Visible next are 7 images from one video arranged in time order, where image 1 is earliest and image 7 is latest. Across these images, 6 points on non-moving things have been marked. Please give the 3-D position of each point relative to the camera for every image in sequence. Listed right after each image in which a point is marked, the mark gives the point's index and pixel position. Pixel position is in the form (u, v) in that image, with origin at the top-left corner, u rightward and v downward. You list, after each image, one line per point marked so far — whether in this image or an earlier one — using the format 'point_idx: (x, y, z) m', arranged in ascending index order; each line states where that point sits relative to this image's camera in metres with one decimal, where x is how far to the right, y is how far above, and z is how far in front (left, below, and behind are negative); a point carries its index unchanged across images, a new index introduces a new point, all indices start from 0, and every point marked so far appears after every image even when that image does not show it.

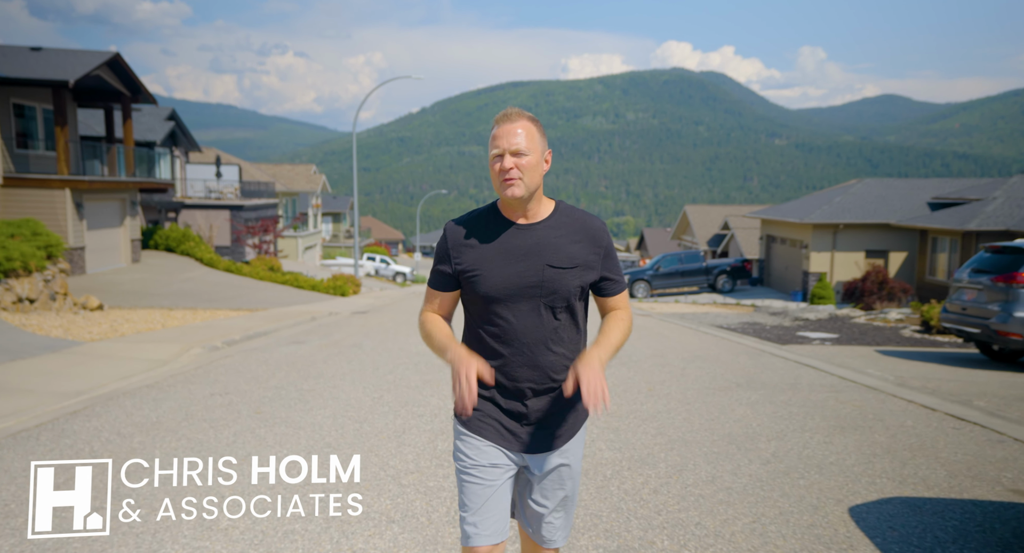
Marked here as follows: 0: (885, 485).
0: (+3.0, -1.7, +5.0) m
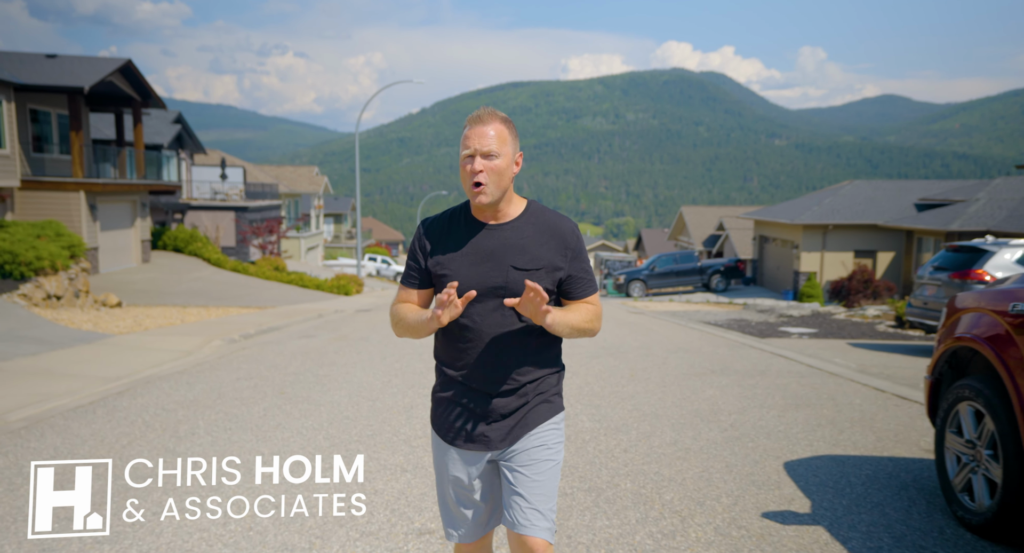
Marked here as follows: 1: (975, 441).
0: (+3.0, -1.6, +5.9) m
1: (+3.0, -1.1, +4.1) m
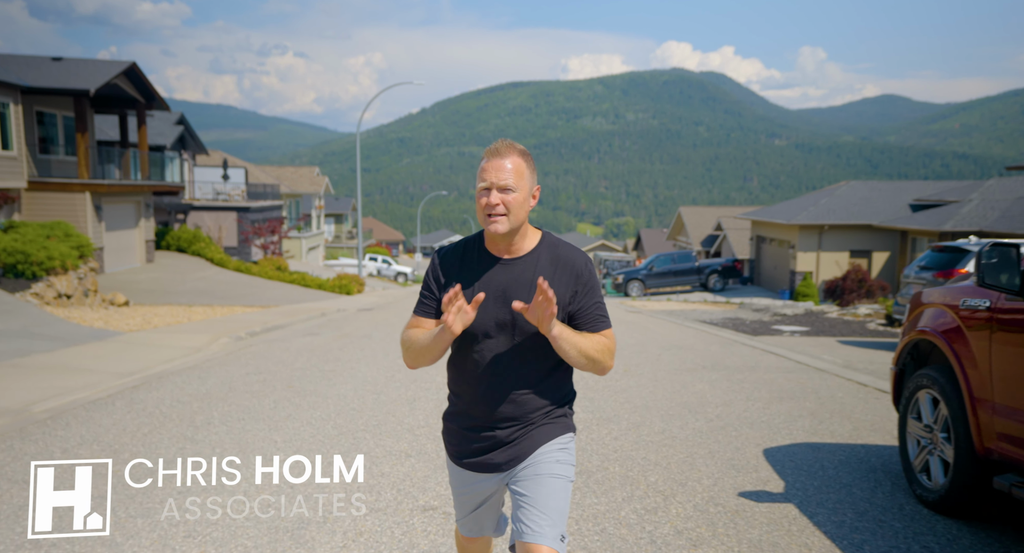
0: (+2.9, -1.6, +6.3) m
1: (+3.0, -1.1, +4.5) m
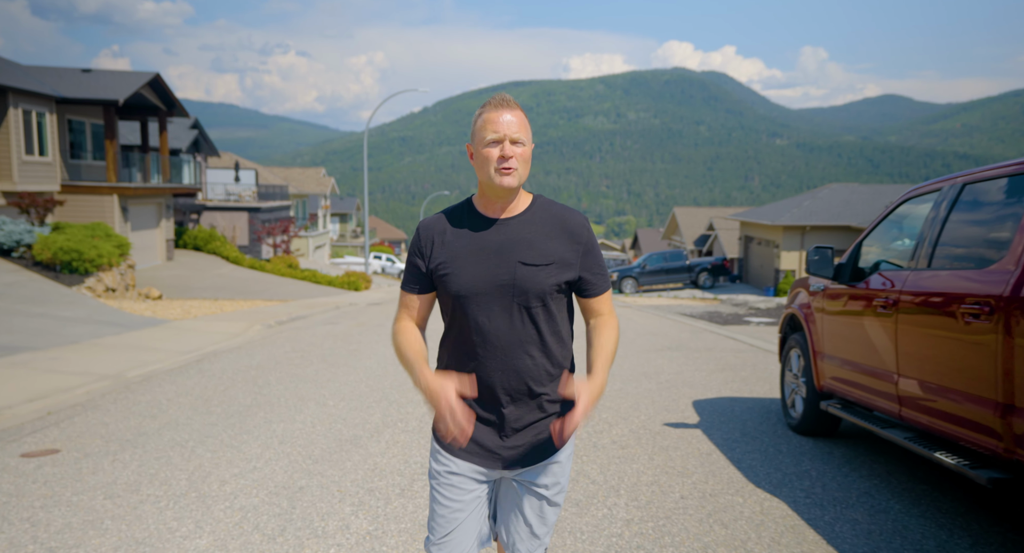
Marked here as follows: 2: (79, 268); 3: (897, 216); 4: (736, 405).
0: (+2.8, -1.5, +8.2) m
1: (+2.9, -1.0, +6.4) m
2: (-11.6, +0.2, +16.7) m
3: (+3.3, +0.5, +5.6) m
4: (+2.6, -1.5, +7.4) m
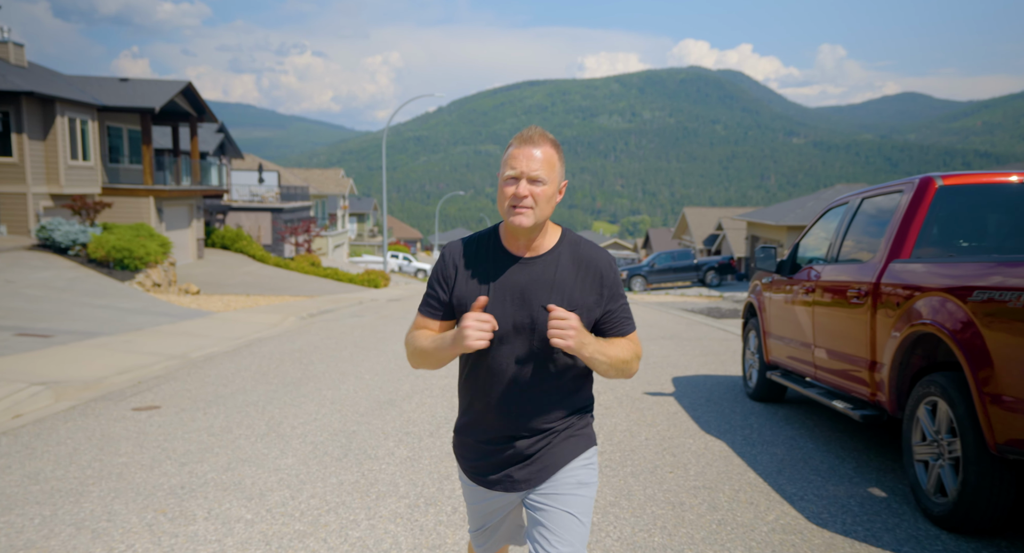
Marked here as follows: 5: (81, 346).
0: (+2.9, -1.4, +9.5) m
1: (+3.0, -0.9, +7.7) m
2: (-11.3, +0.3, +18.4) m
3: (+3.4, +0.6, +6.9) m
4: (+2.7, -1.5, +8.8) m
5: (-7.3, -1.2, +10.5) m
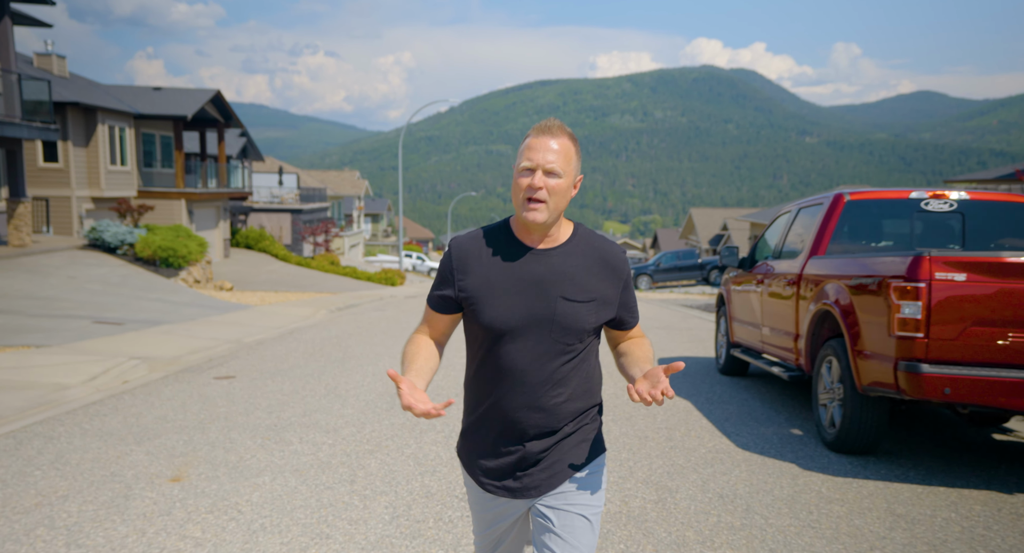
0: (+3.1, -1.4, +11.0) m
1: (+3.1, -0.9, +9.2) m
2: (-10.9, +0.4, +20.1) m
3: (+3.5, +0.7, +8.4) m
4: (+2.9, -1.4, +10.3) m
5: (-7.1, -1.1, +12.2) m
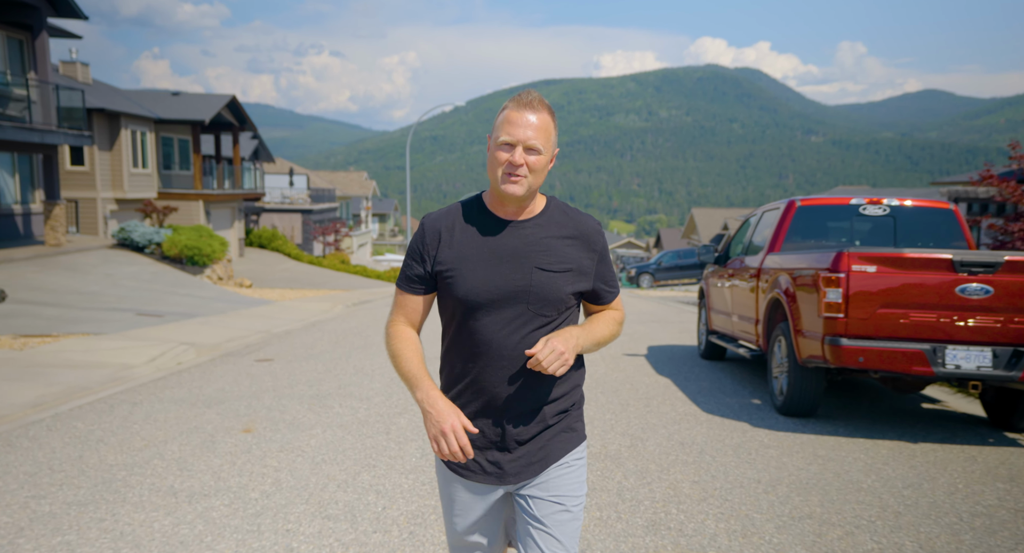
0: (+3.2, -1.3, +12.2) m
1: (+3.2, -0.8, +10.4) m
2: (-10.8, +0.5, +21.4) m
3: (+3.6, +0.7, +9.6) m
4: (+3.0, -1.3, +11.4) m
5: (-7.0, -1.0, +13.4) m
